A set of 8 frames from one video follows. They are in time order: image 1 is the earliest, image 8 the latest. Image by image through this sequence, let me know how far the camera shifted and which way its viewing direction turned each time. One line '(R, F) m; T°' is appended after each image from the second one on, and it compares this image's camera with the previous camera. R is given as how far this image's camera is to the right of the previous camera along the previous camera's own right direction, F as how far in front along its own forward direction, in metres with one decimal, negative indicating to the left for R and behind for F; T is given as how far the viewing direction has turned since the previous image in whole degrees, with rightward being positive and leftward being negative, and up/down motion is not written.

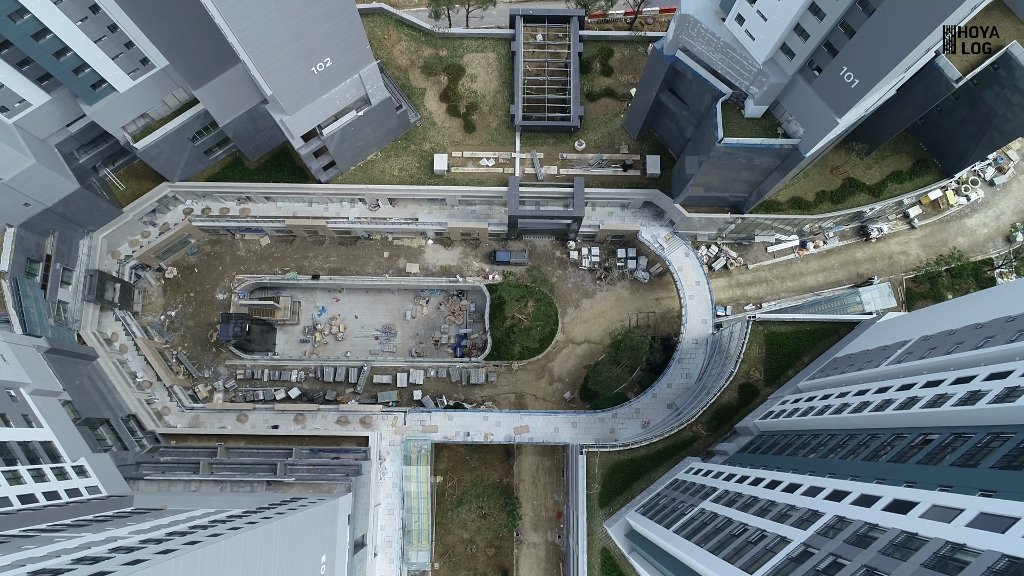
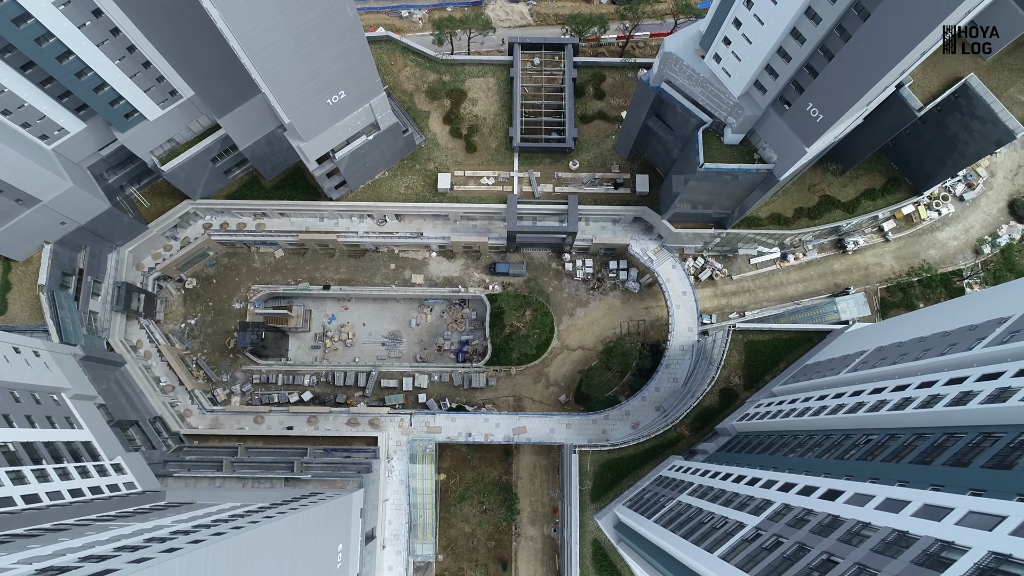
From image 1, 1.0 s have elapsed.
(+0.1, -3.3) m; 0°
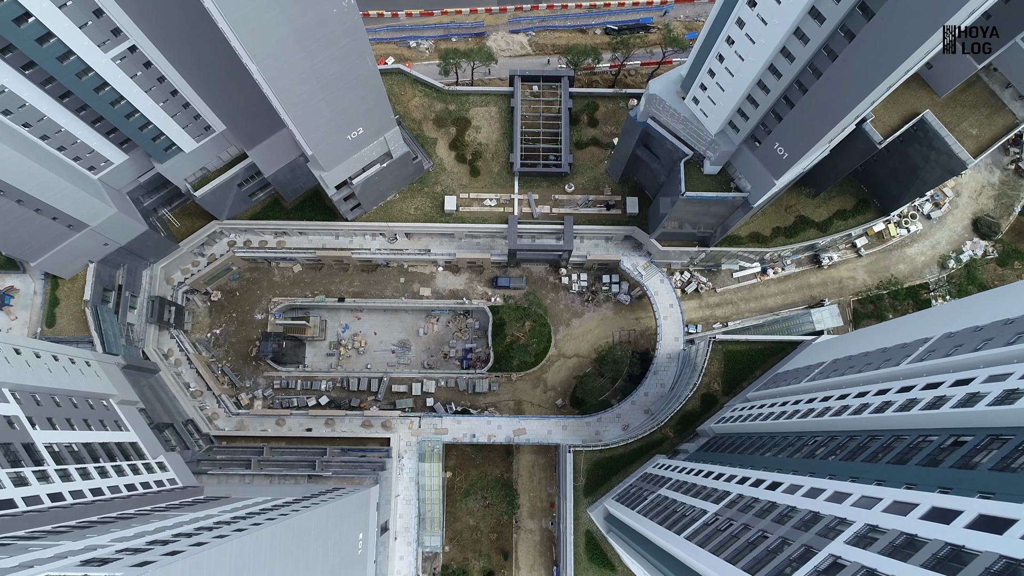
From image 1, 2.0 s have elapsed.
(0.0, -4.4) m; 0°
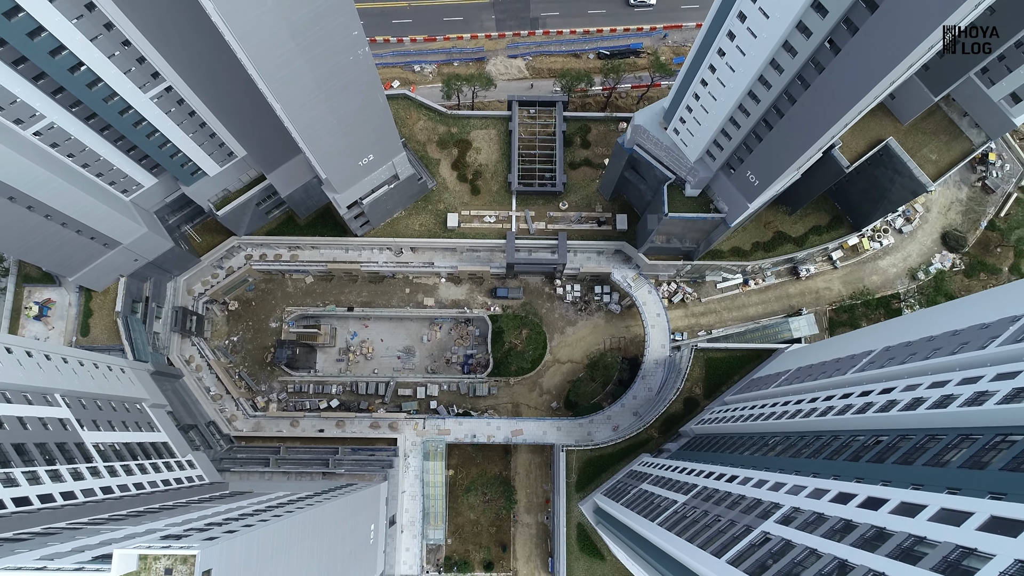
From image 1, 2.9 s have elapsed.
(+0.1, -4.1) m; 0°
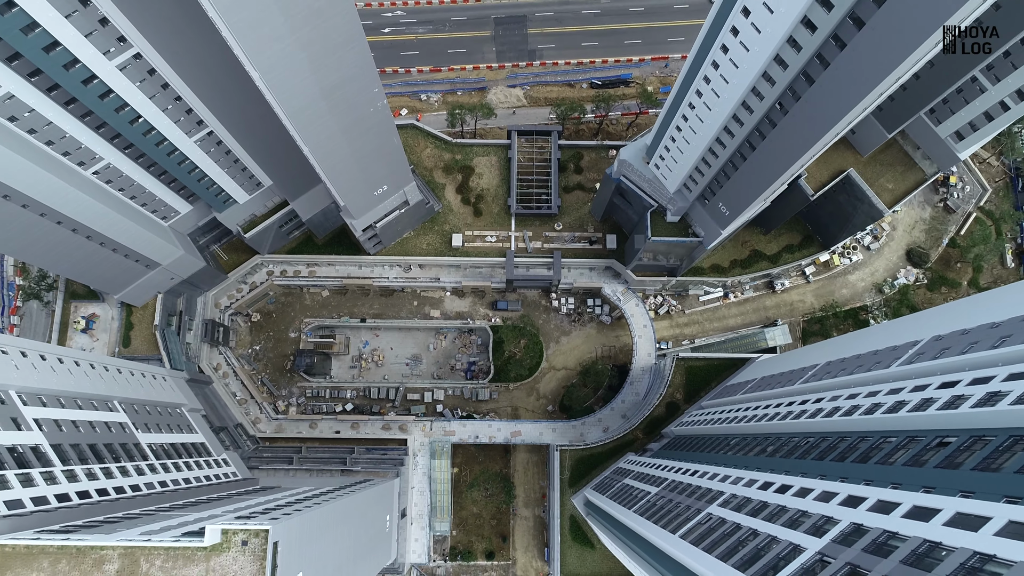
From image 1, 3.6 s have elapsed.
(0.0, -5.6) m; 0°
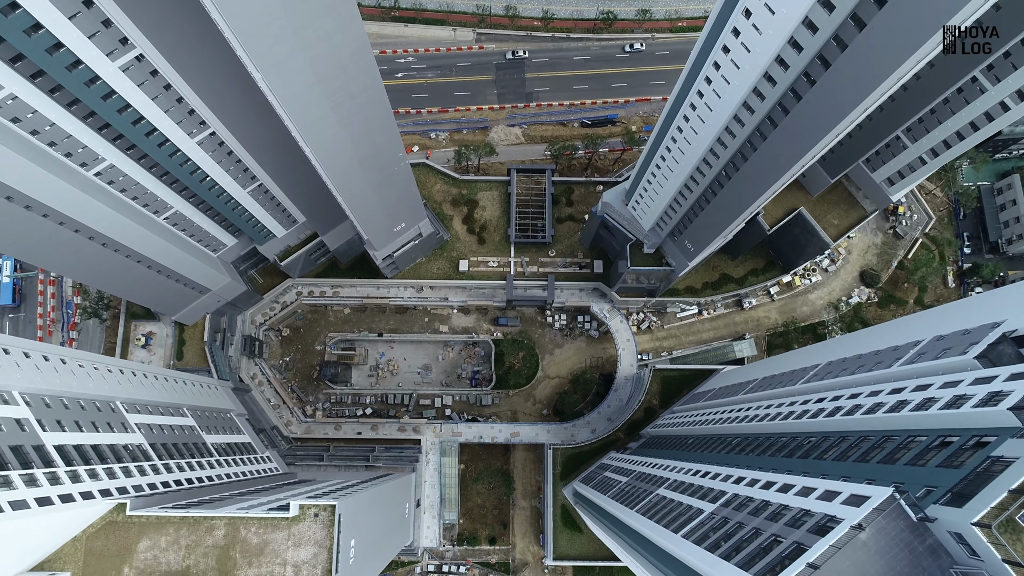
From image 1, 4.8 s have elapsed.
(0.0, -9.2) m; 0°
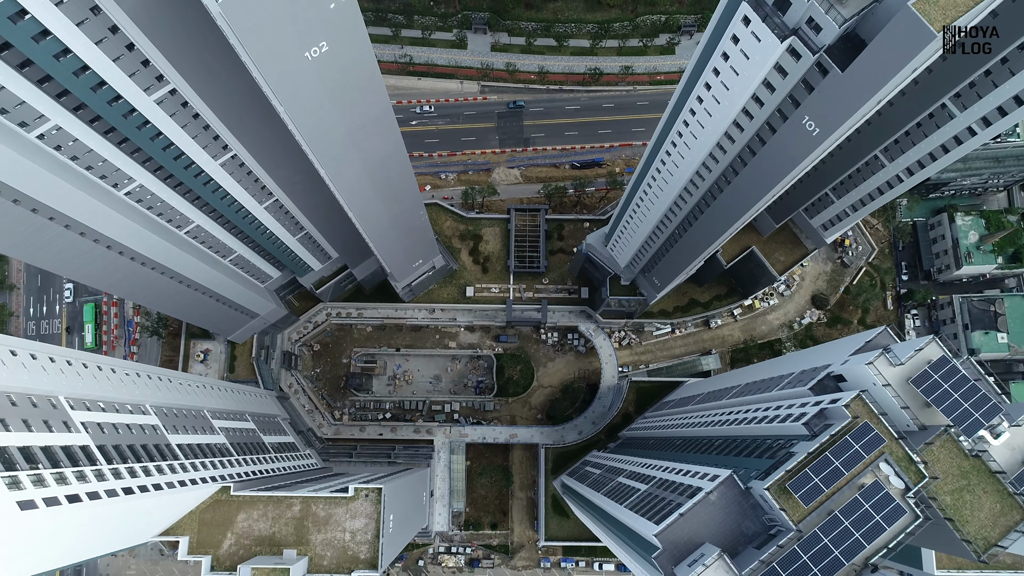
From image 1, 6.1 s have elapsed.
(+0.1, -12.6) m; 0°
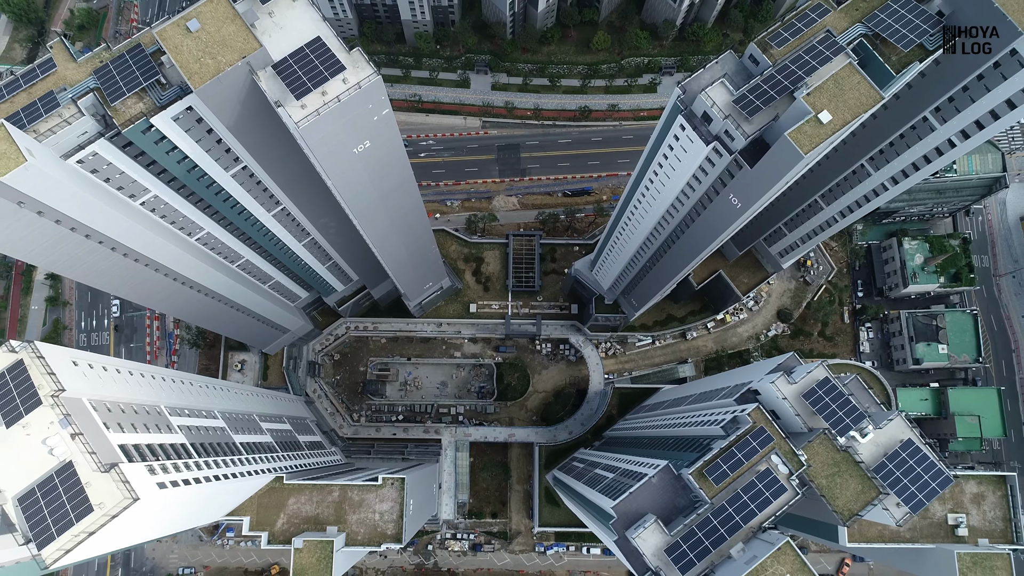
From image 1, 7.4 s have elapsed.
(+0.2, -11.3) m; 0°
